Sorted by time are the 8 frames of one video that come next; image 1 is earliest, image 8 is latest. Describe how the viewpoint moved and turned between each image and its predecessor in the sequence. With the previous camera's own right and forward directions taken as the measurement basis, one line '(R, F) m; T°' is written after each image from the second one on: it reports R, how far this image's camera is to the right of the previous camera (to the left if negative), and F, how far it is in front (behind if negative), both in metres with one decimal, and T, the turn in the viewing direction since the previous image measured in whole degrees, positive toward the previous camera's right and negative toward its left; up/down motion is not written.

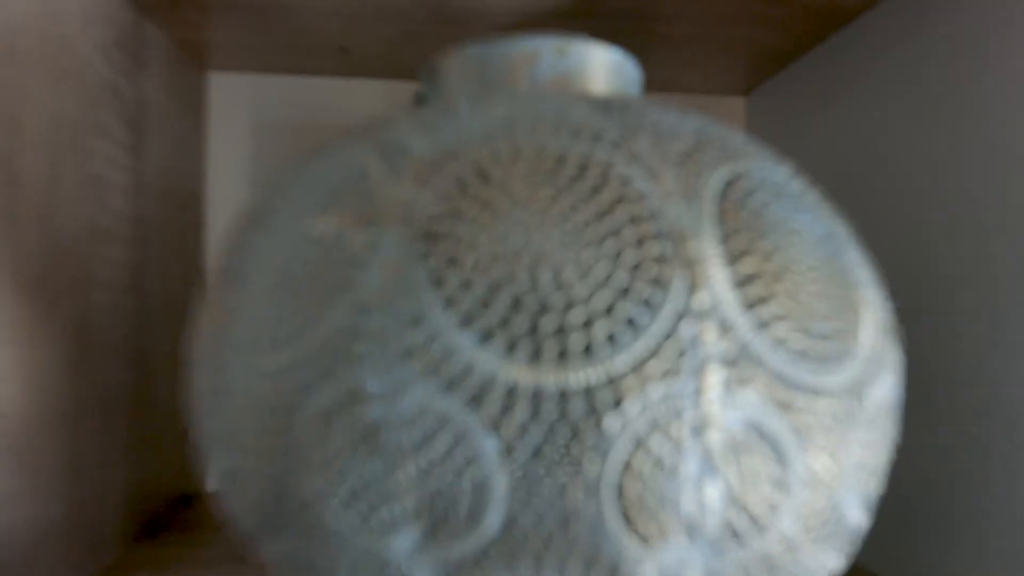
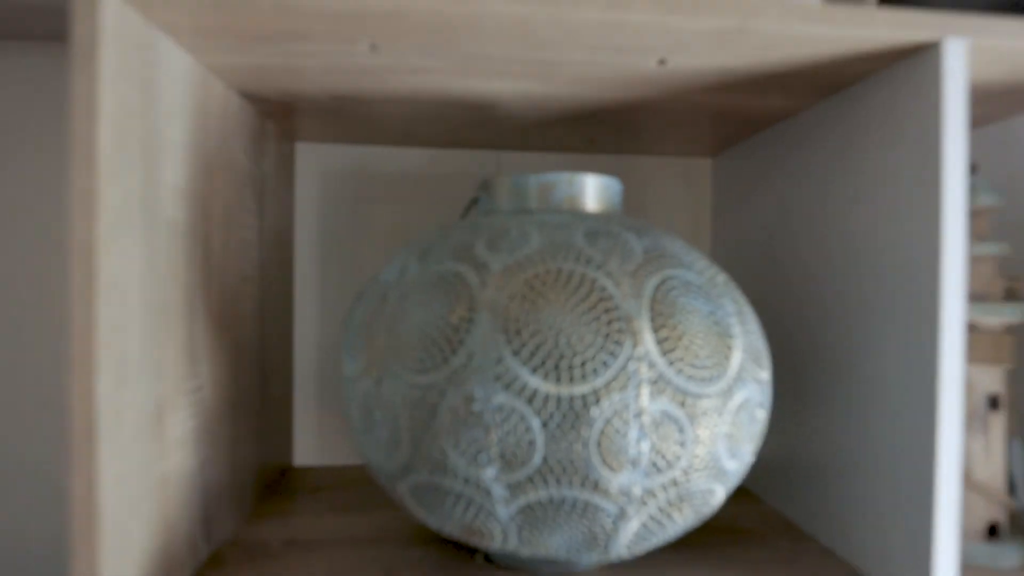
(0.0, -0.1) m; 0°
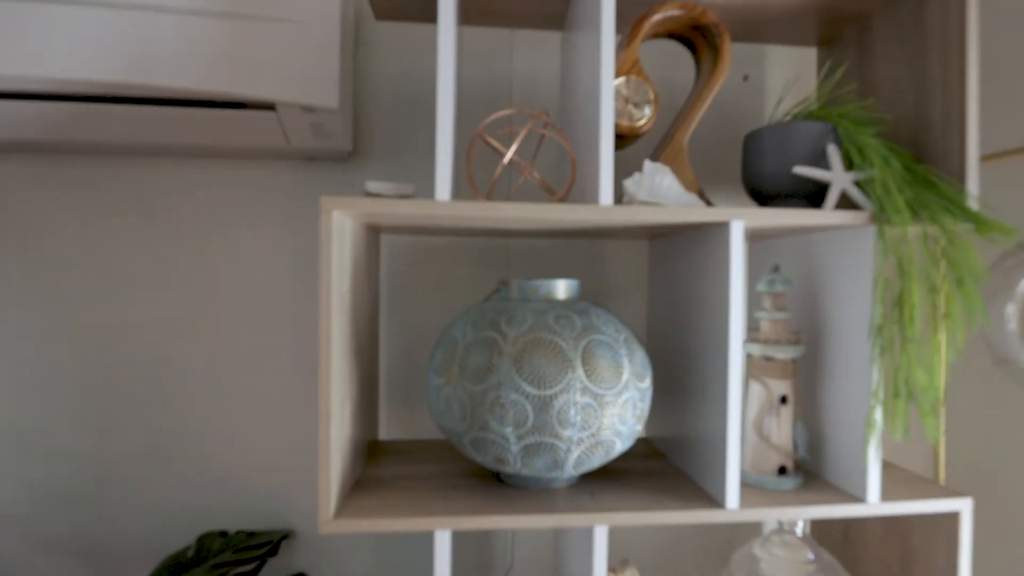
(0.0, -0.3) m; 0°
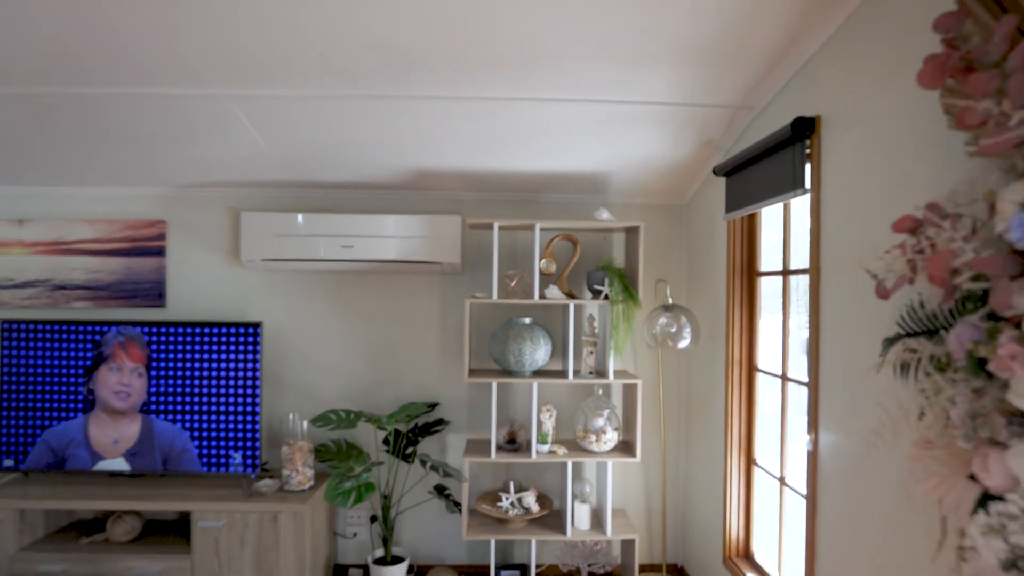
(+0.1, -1.8) m; -3°
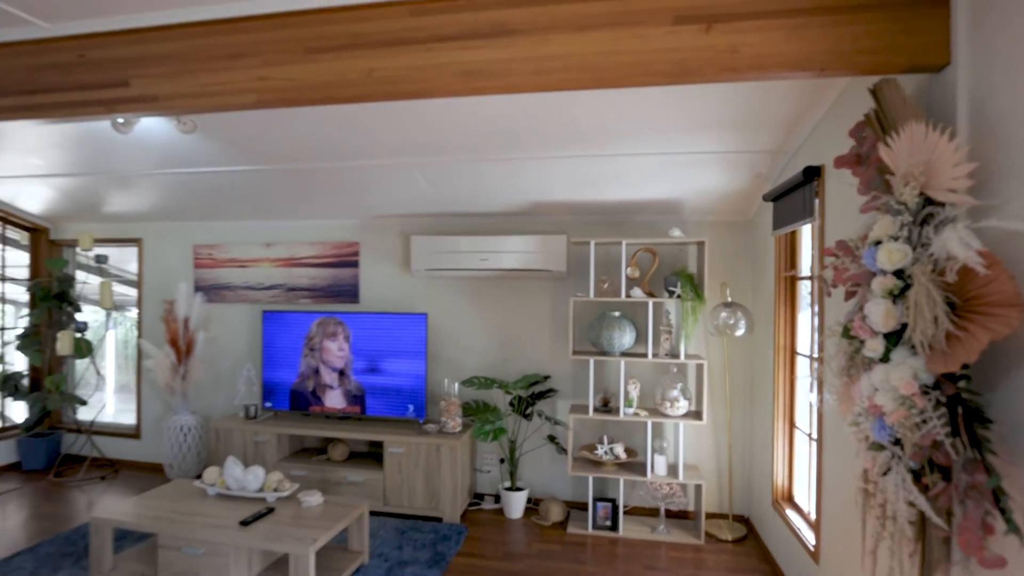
(+0.1, -0.8) m; -11°
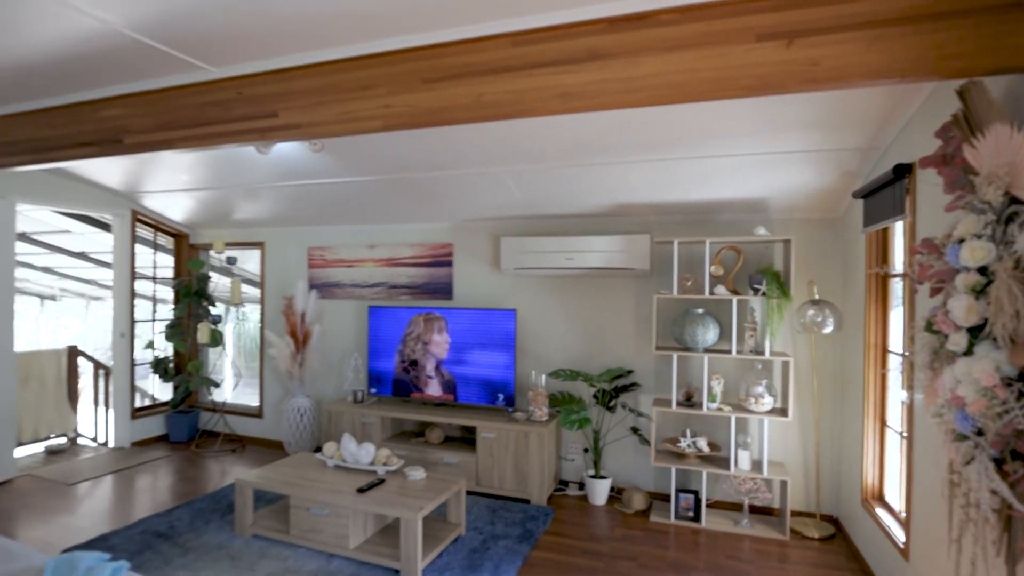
(0.0, -0.2) m; -8°
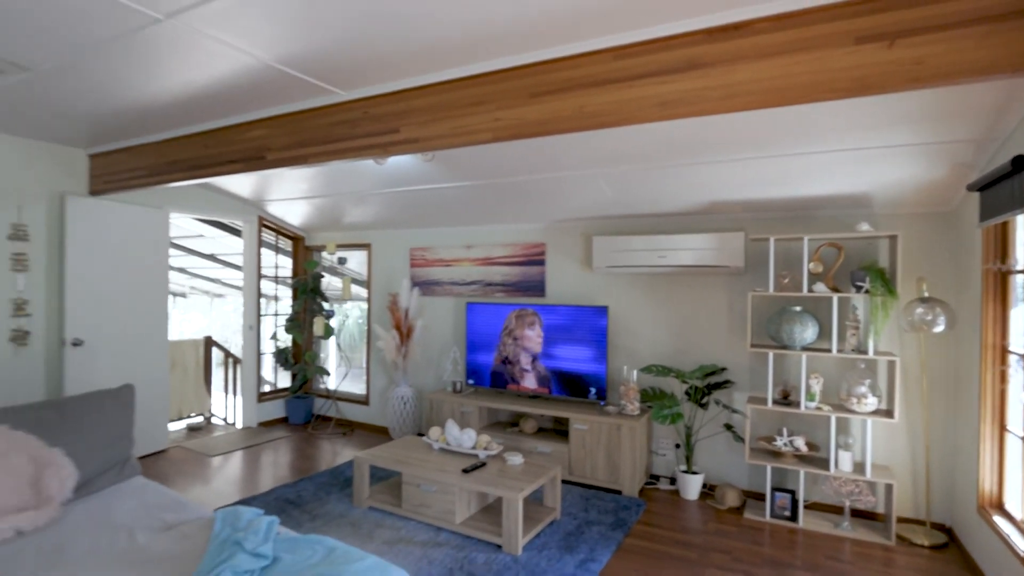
(-0.1, -0.2) m; -8°
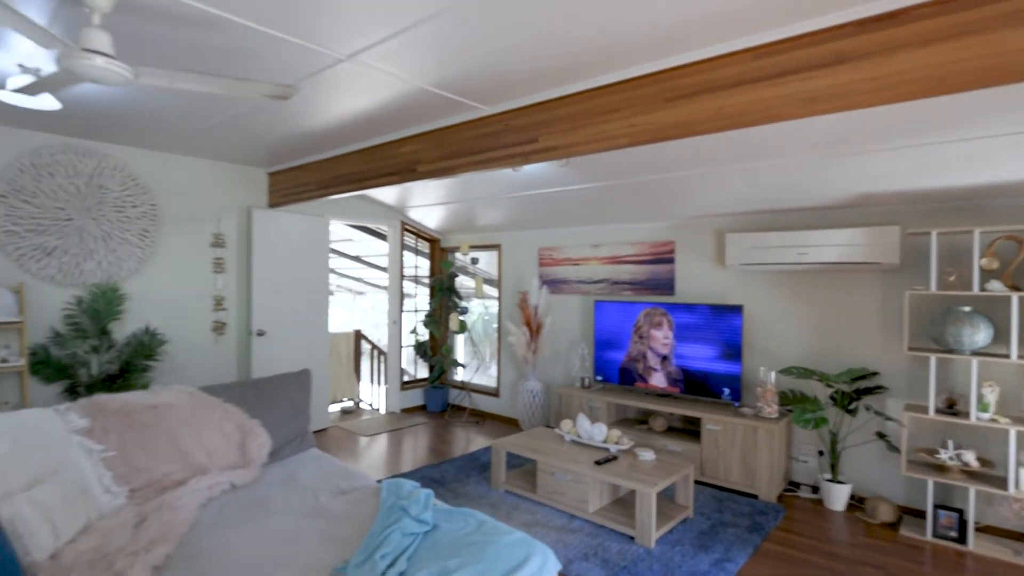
(-0.1, -0.1) m; -12°
